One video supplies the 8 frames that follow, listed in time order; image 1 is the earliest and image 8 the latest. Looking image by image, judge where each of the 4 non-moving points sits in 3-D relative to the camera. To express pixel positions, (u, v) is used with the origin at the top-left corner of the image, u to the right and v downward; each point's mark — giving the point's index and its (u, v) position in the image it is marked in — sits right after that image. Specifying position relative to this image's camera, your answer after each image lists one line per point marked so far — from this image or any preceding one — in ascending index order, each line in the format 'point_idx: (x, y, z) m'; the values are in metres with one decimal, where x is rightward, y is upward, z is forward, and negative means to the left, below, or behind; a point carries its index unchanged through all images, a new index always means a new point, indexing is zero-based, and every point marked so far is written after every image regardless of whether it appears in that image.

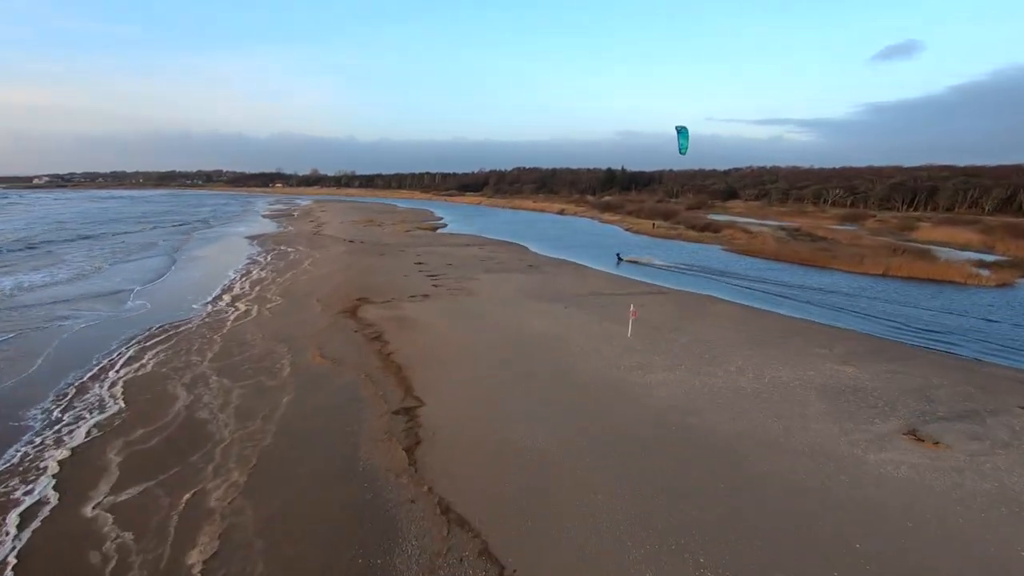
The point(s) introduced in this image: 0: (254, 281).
0: (-11.6, +0.3, +19.2) m
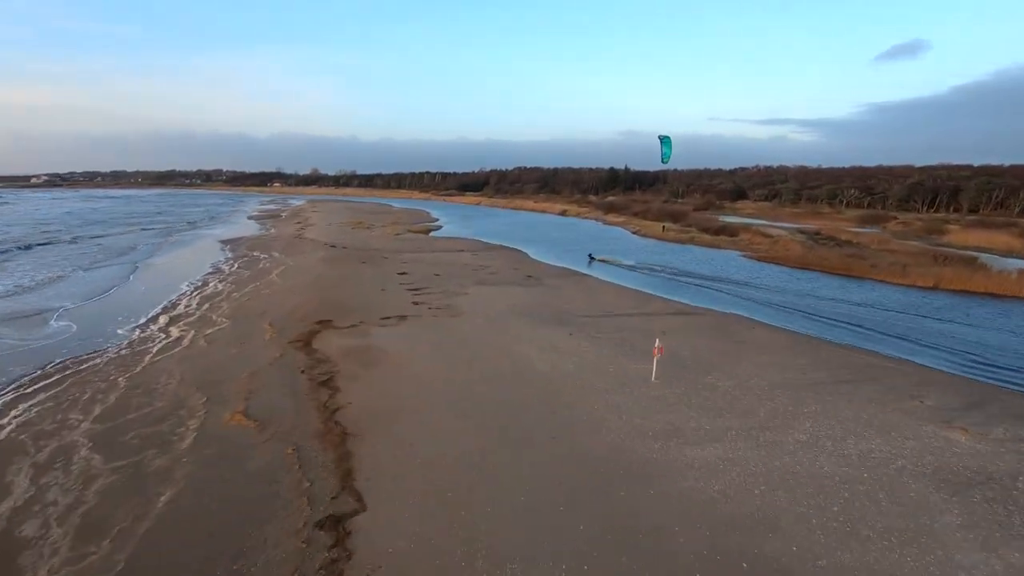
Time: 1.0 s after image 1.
0: (-11.8, -0.3, +16.4) m
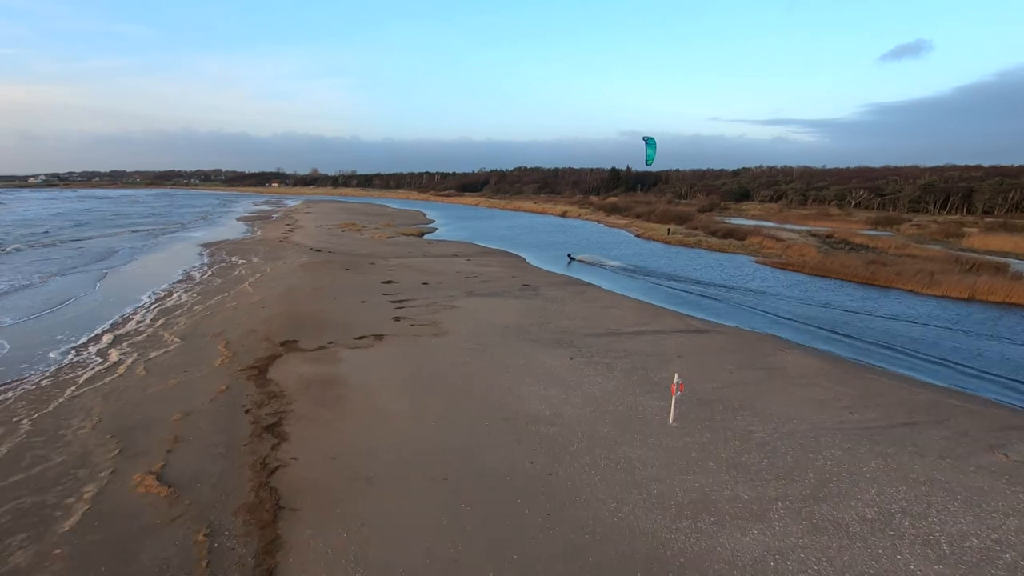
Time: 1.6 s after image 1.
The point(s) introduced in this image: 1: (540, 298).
0: (-12.0, -0.7, +14.8) m
1: (+1.0, -0.4, +16.1) m
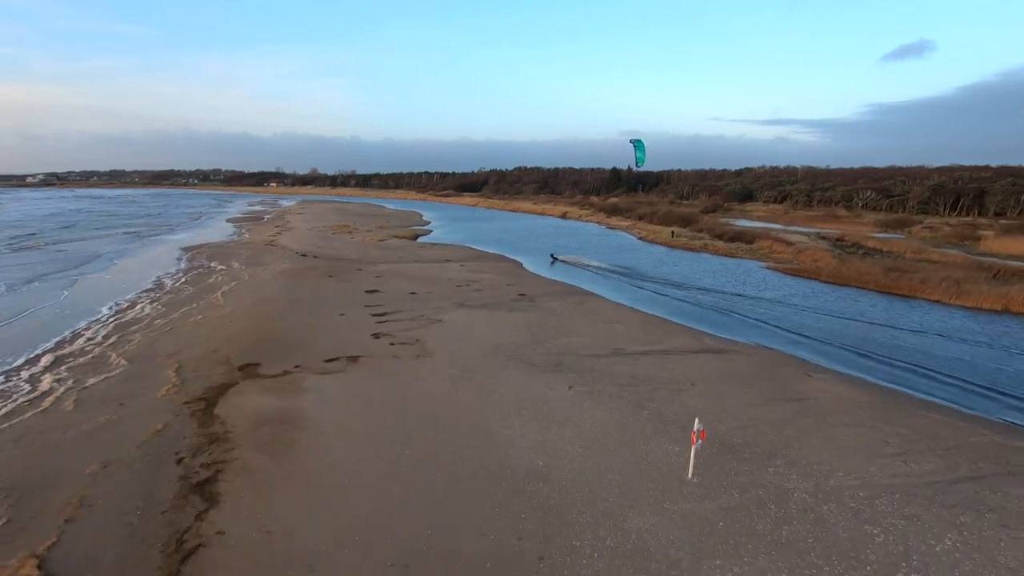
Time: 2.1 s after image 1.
0: (-12.2, -1.1, +13.4) m
1: (+0.8, -0.8, +14.8) m
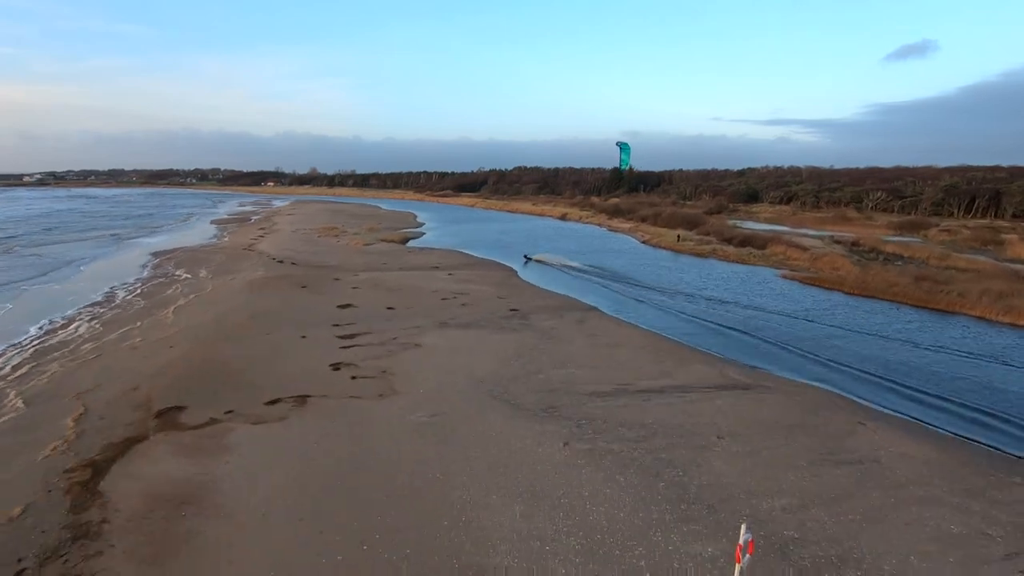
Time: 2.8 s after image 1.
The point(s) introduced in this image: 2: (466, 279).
0: (-12.5, -1.6, +11.5) m
1: (+0.5, -1.3, +12.9) m
2: (-2.1, +0.4, +19.3) m
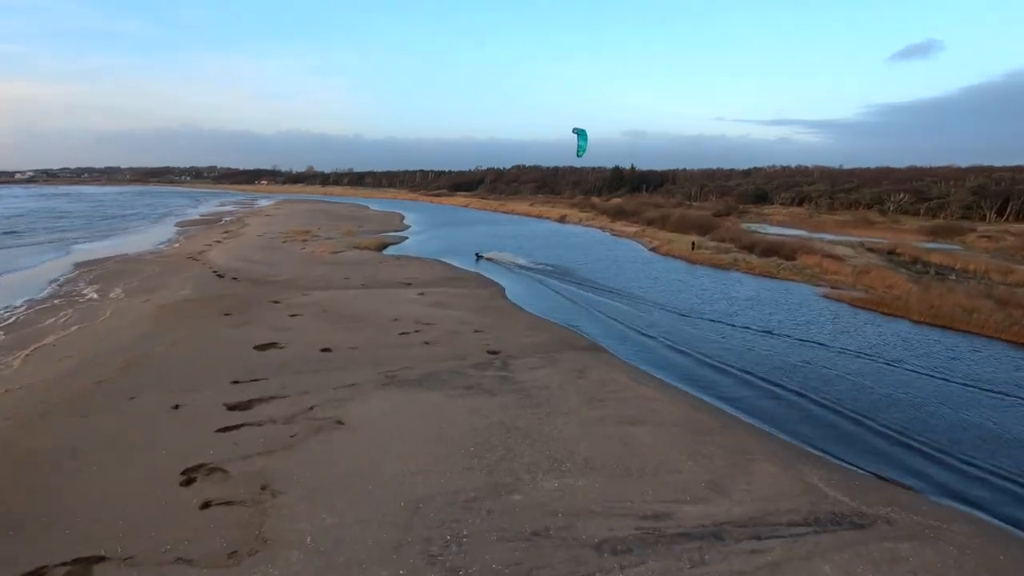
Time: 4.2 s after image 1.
0: (-13.1, -2.5, +7.7) m
1: (-0.1, -2.2, +9.0) m
2: (-2.6, -0.5, +15.4) m
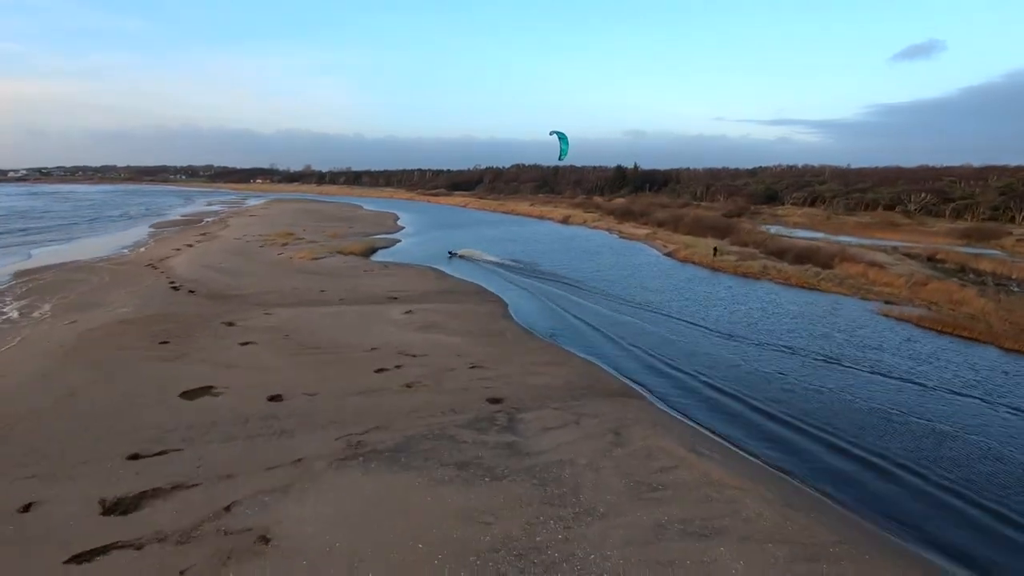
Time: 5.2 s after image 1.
0: (-12.9, -3.0, +5.0) m
1: (+0.1, -2.8, +6.4) m
2: (-2.5, -1.1, +12.8) m
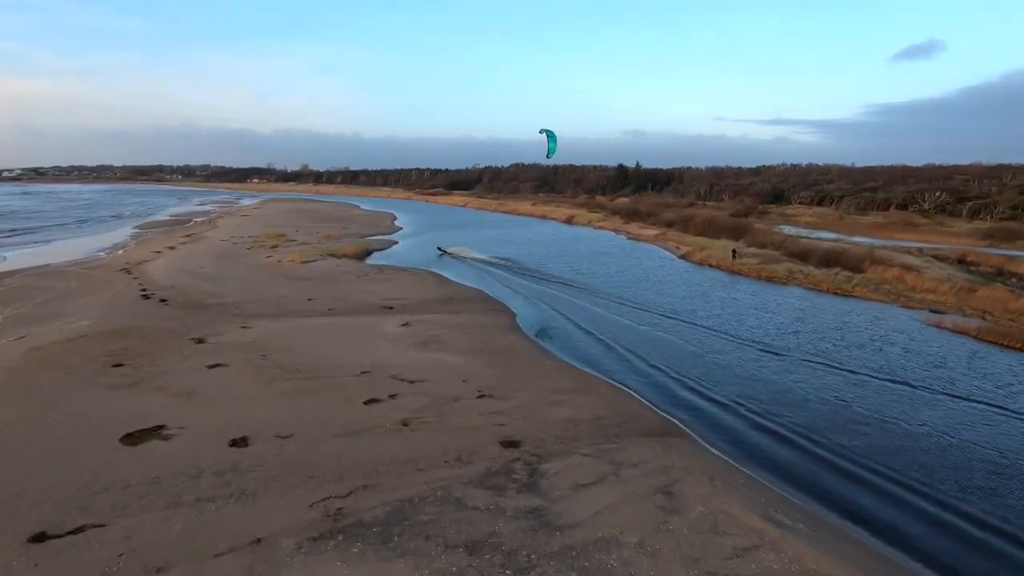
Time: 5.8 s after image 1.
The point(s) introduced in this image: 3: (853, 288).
0: (-12.6, -3.3, +3.4) m
1: (+0.4, -3.1, +4.8) m
2: (-2.2, -1.3, +11.1) m
3: (+14.1, 0.0, +17.7) m
